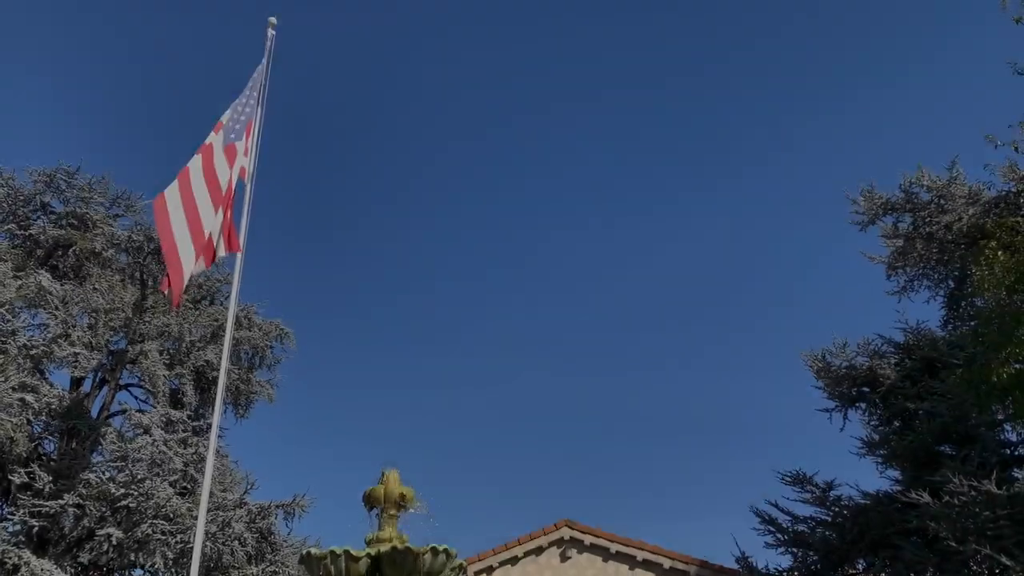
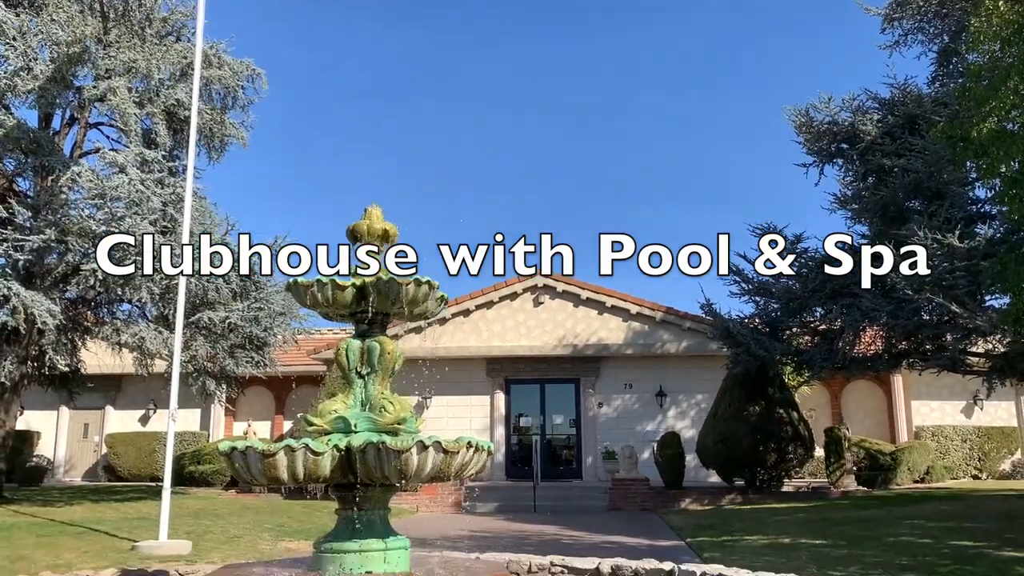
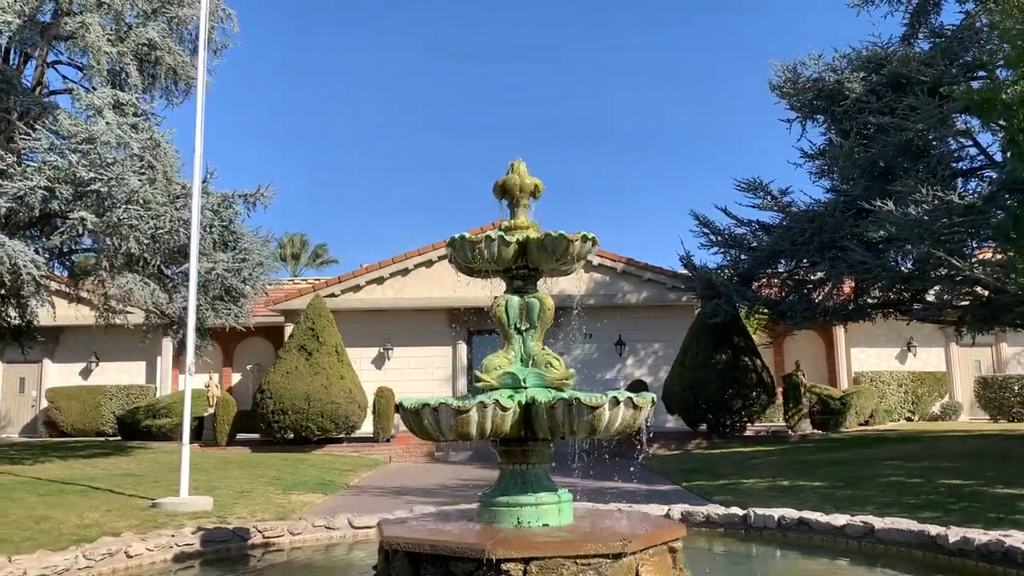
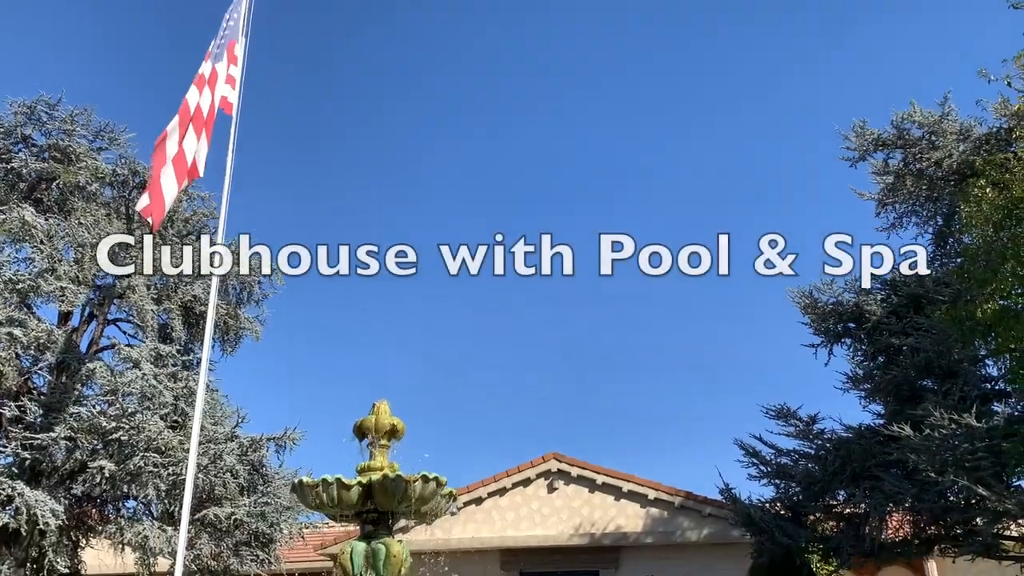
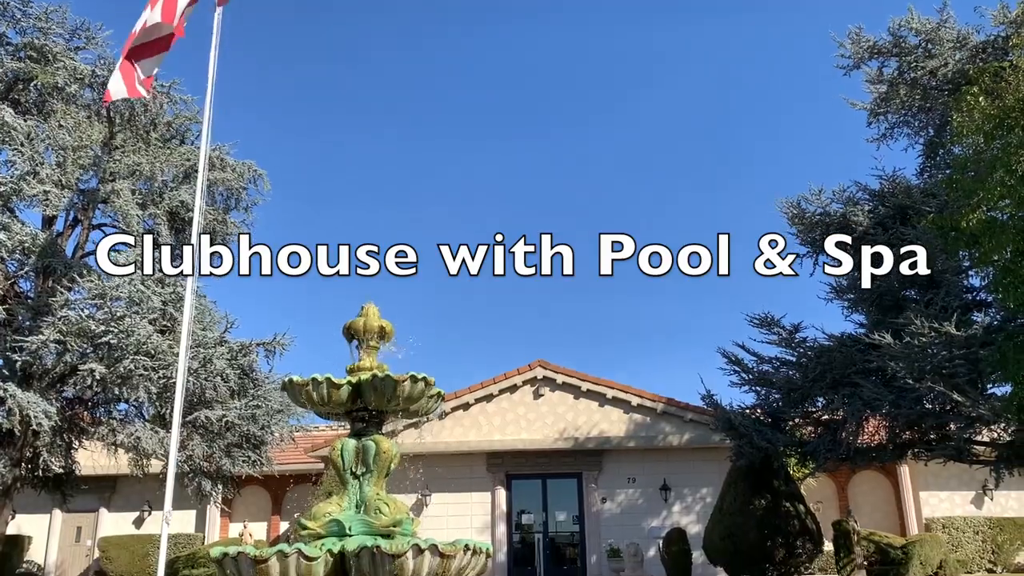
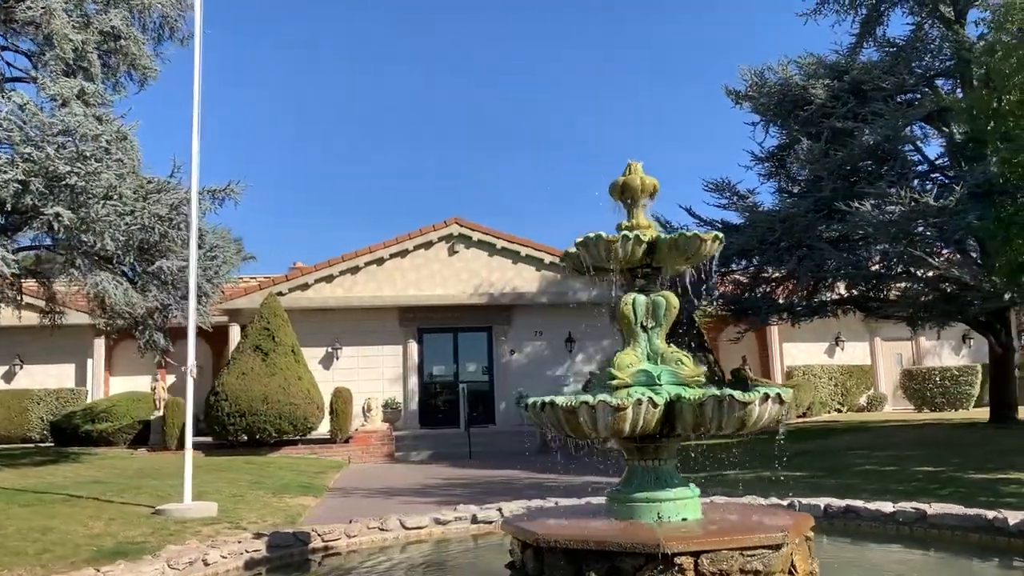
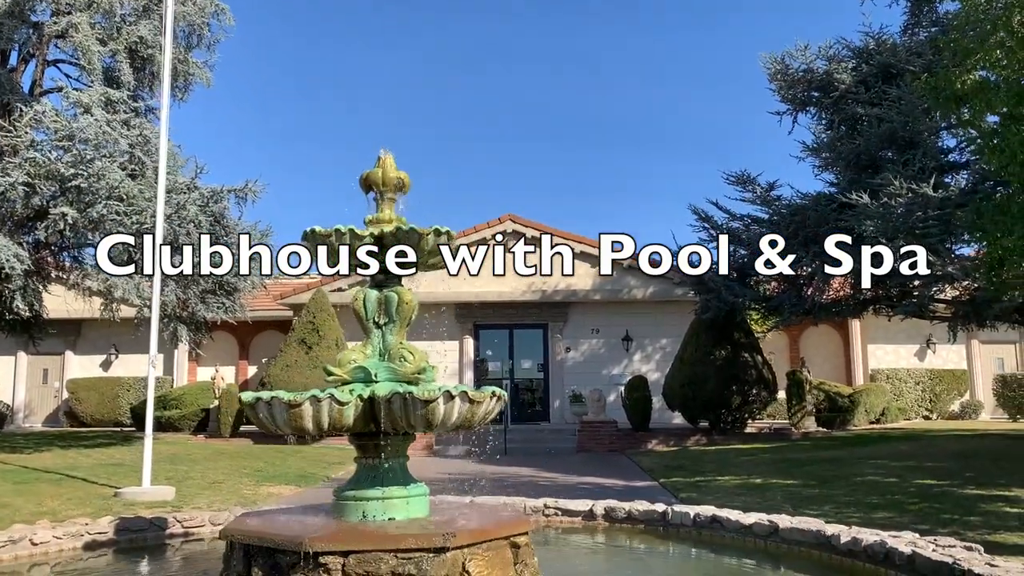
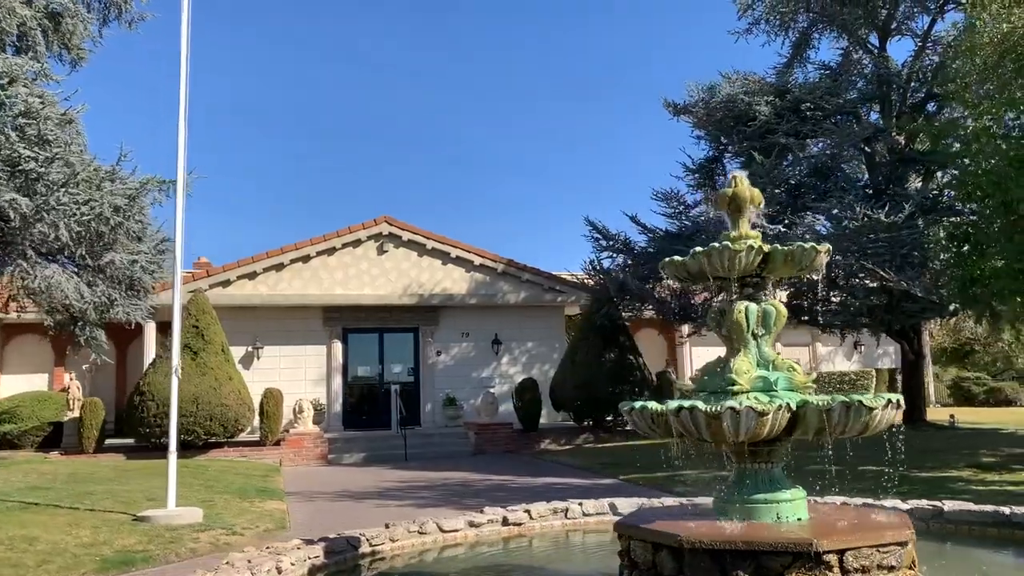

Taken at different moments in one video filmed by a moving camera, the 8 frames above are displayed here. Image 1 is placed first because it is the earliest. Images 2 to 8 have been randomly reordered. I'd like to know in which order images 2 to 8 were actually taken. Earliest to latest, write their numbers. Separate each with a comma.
4, 5, 2, 7, 3, 6, 8
